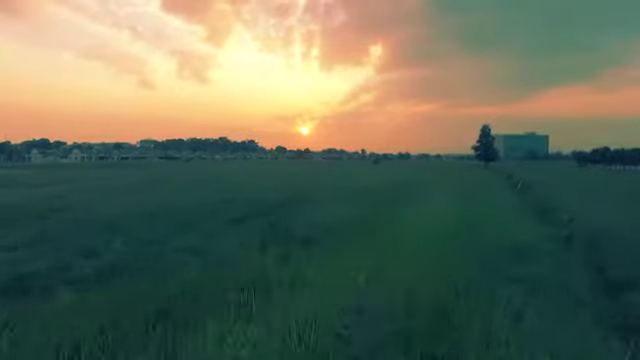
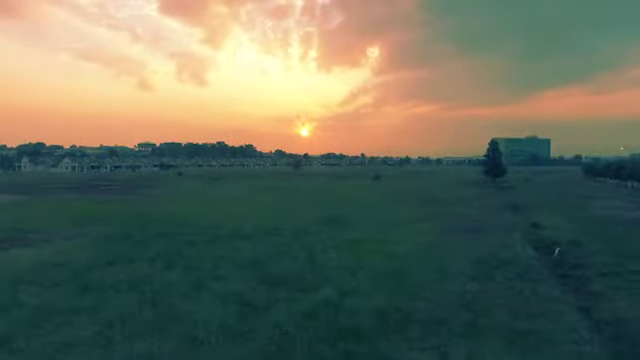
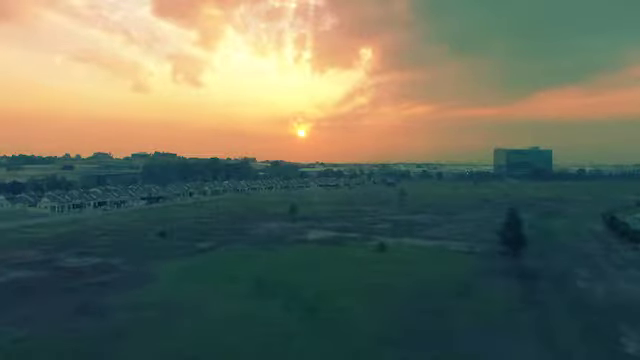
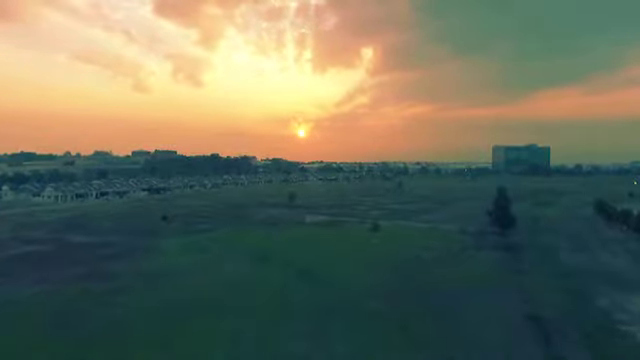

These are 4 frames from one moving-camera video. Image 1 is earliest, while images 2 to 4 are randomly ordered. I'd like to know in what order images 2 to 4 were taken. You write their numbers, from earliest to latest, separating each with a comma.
2, 4, 3
